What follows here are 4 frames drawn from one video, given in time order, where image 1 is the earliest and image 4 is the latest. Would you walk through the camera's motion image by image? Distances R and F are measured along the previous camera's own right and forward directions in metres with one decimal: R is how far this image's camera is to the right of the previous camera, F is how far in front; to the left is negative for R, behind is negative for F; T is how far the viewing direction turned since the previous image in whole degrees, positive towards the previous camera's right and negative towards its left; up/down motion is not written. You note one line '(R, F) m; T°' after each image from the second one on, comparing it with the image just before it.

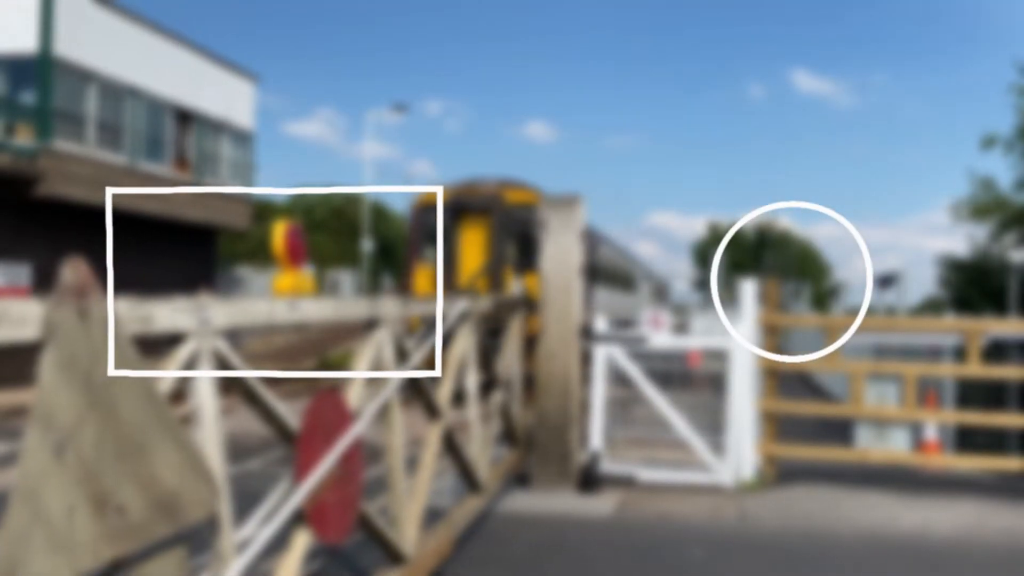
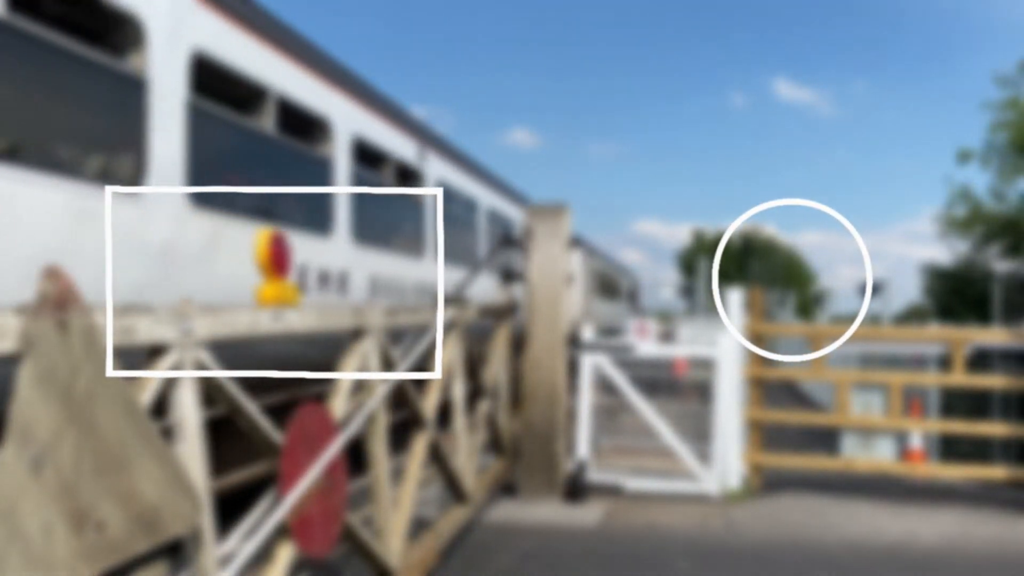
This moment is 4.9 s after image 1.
(0.0, 0.0) m; +1°
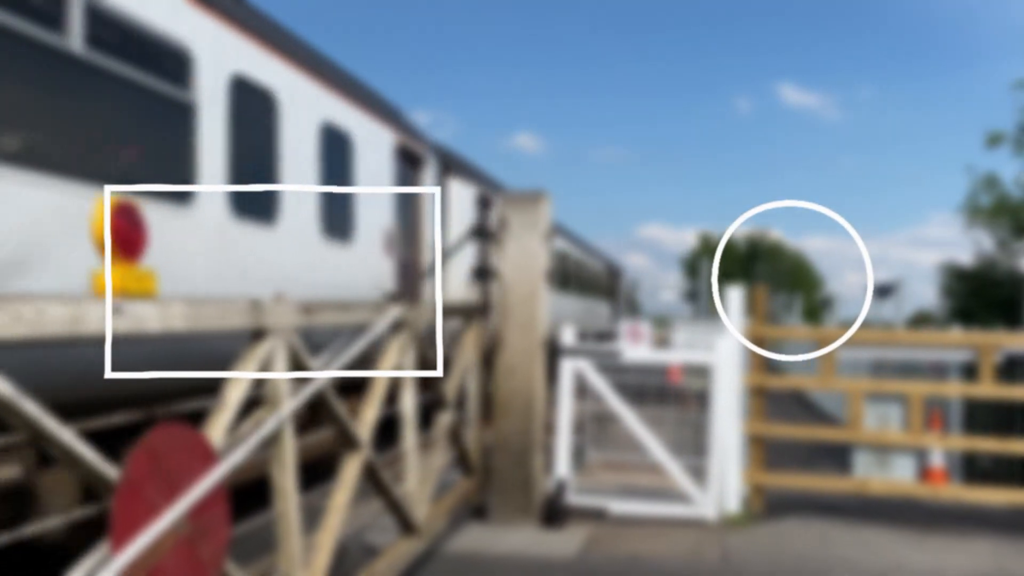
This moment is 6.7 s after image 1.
(+0.2, +1.0) m; 0°
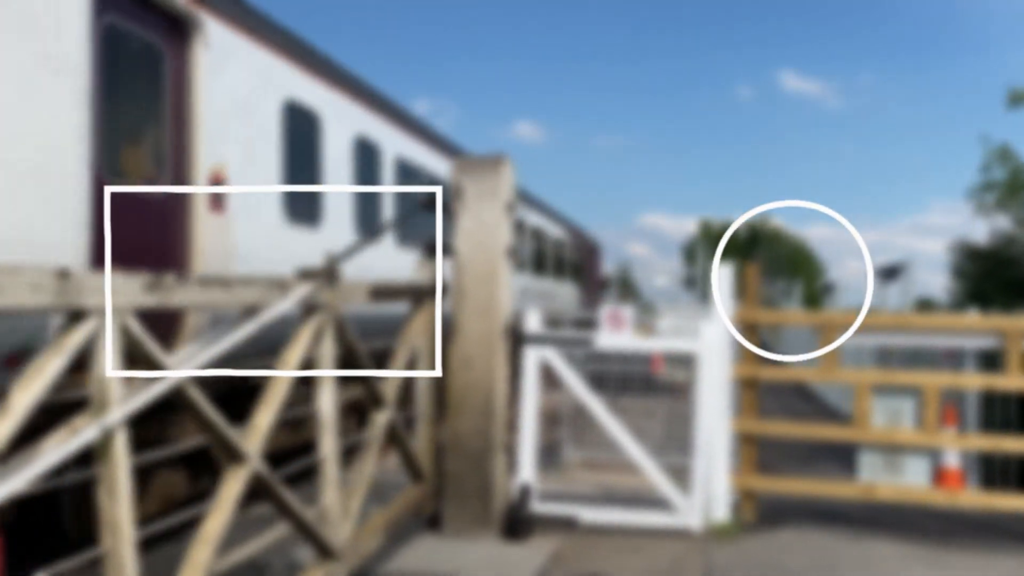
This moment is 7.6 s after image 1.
(+0.3, +1.0) m; 0°
